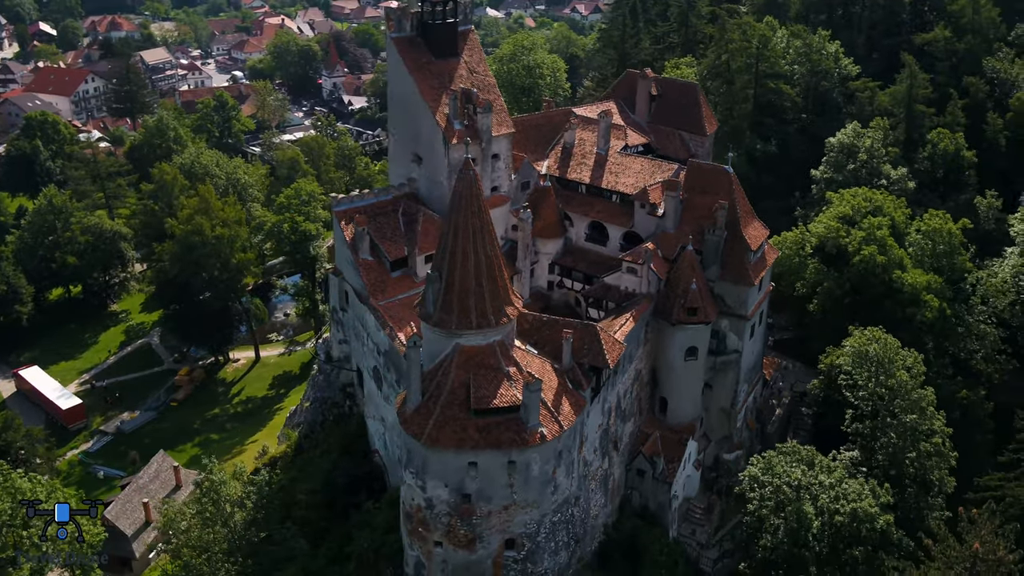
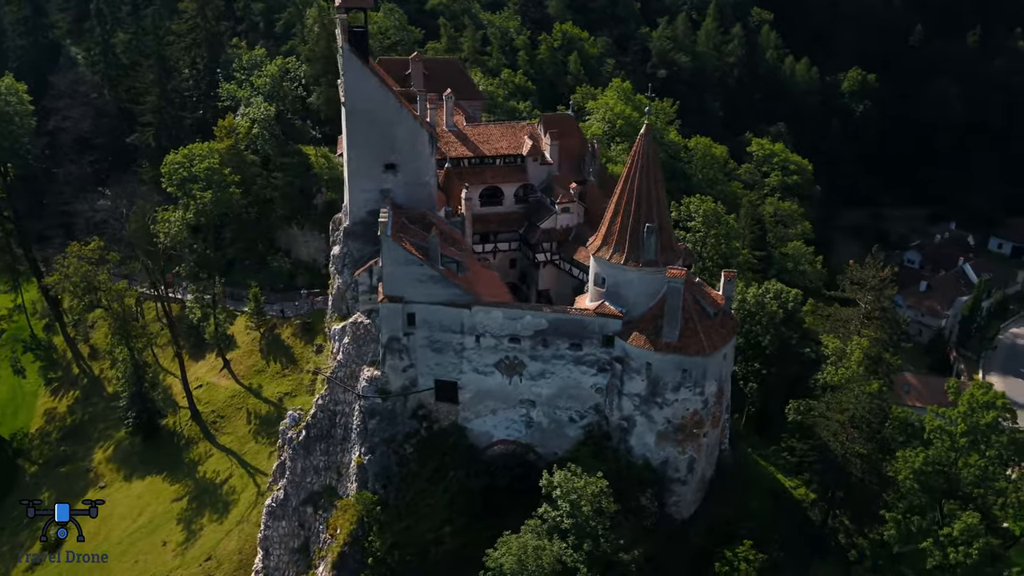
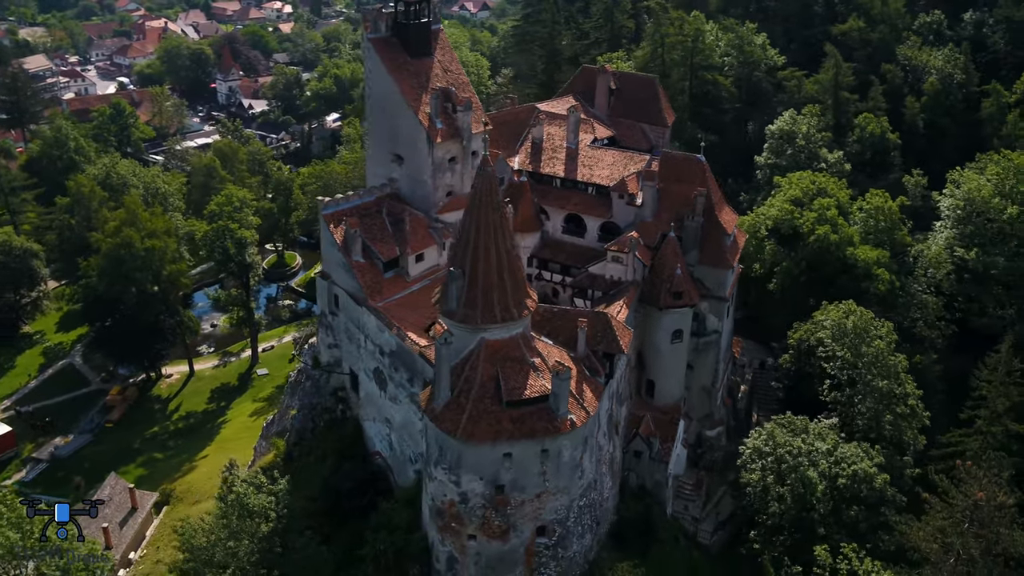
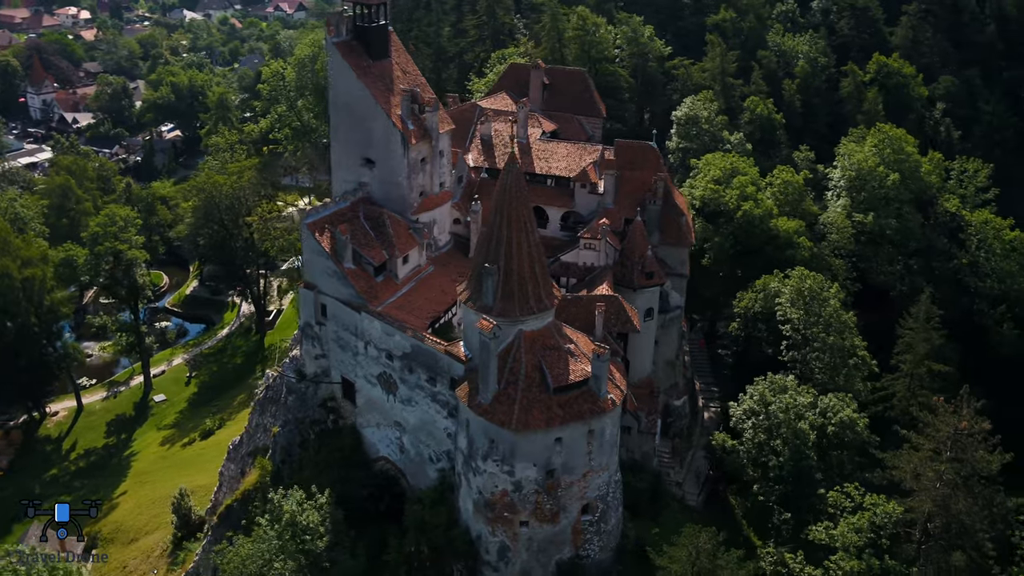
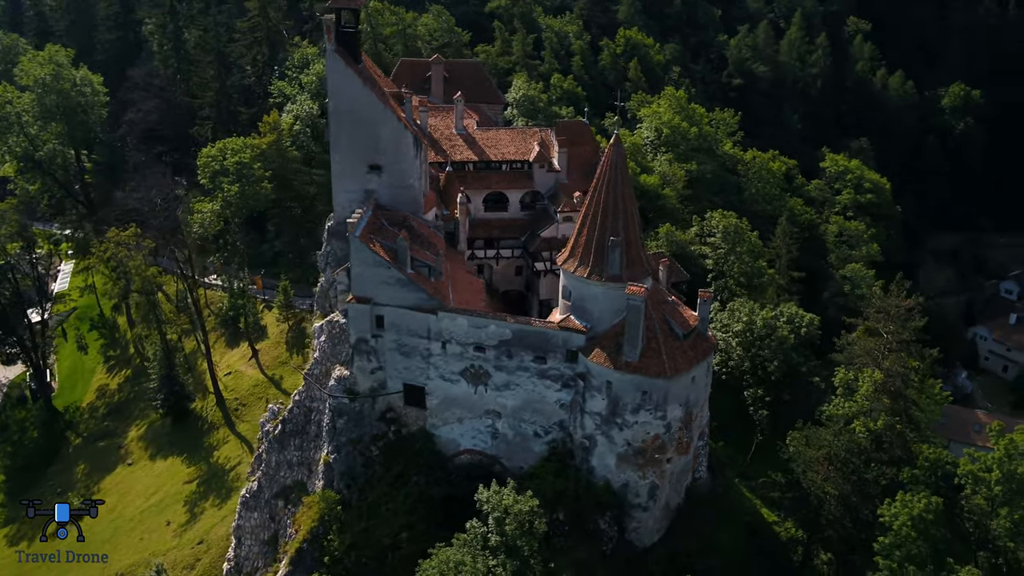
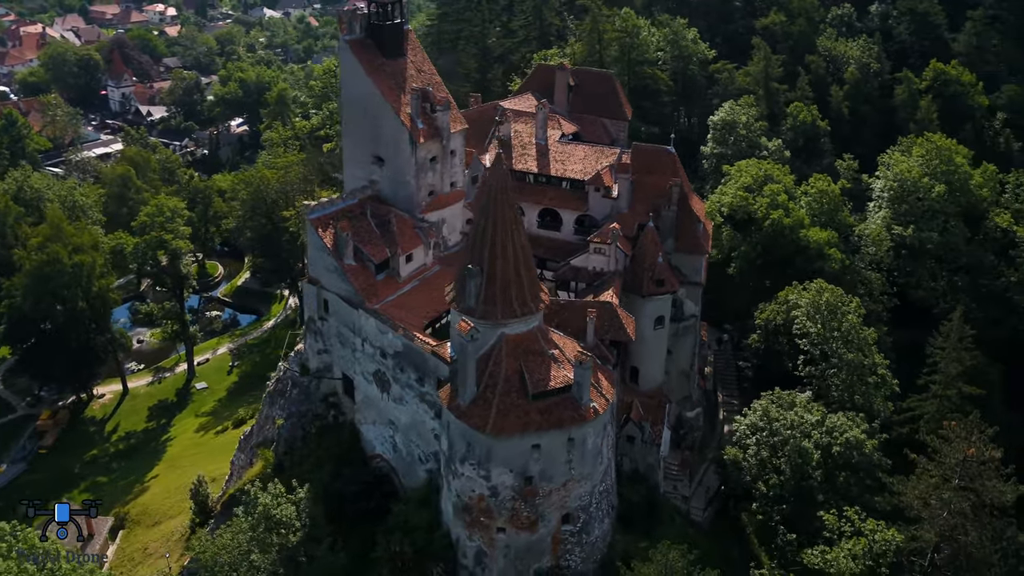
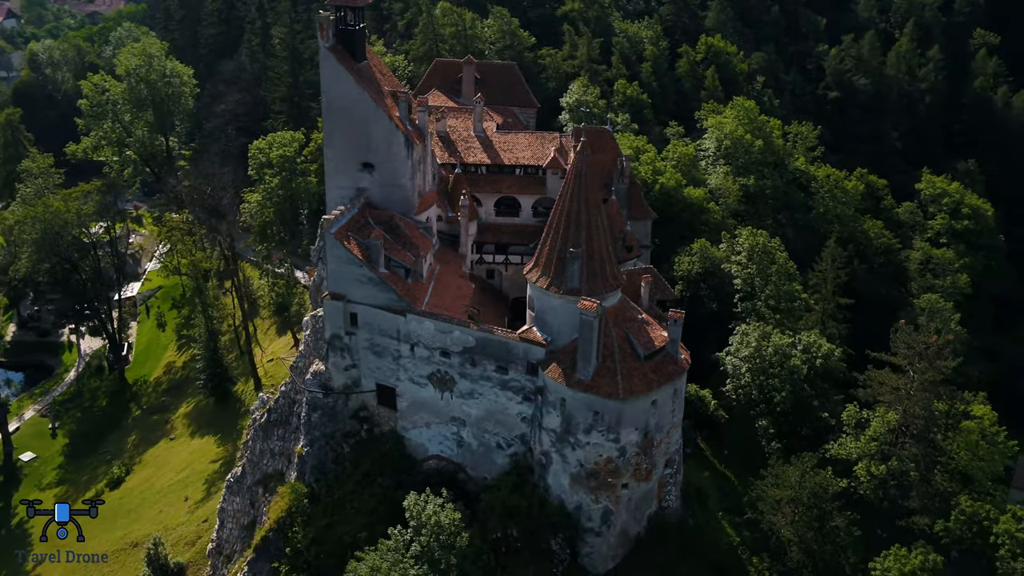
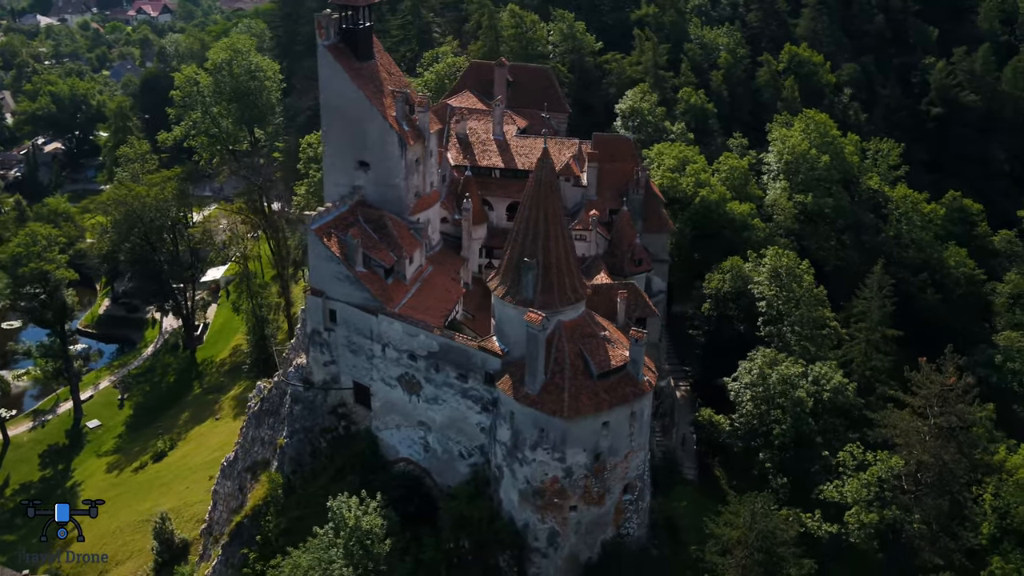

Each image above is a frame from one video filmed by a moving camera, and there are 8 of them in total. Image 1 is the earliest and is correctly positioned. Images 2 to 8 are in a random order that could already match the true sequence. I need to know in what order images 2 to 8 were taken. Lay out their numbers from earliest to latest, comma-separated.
3, 6, 4, 8, 7, 5, 2
